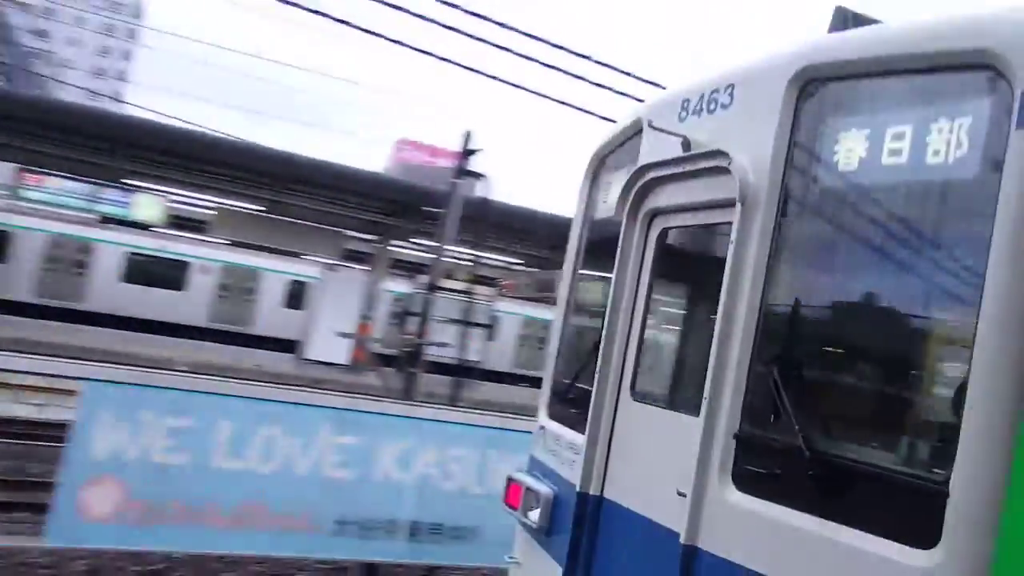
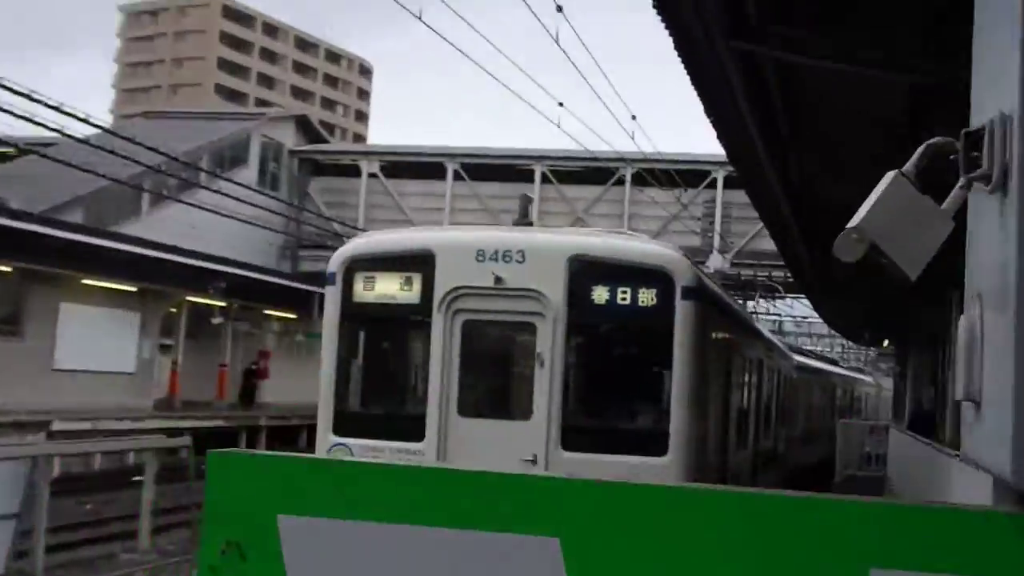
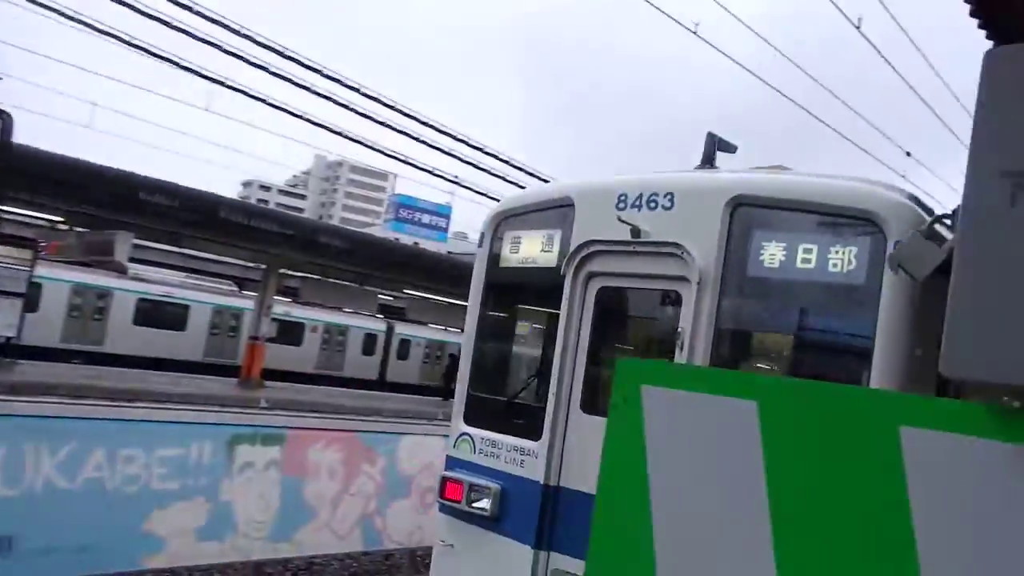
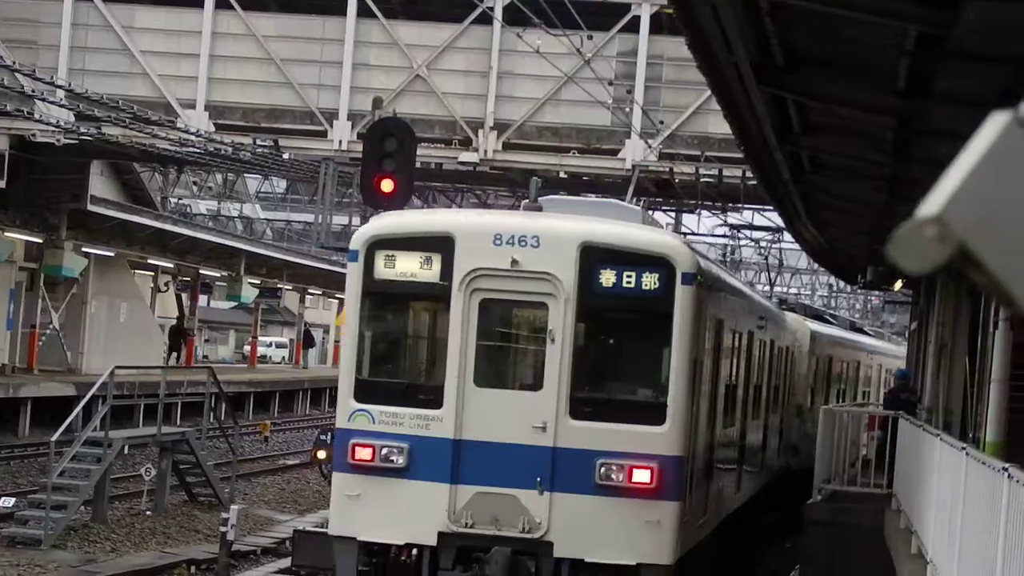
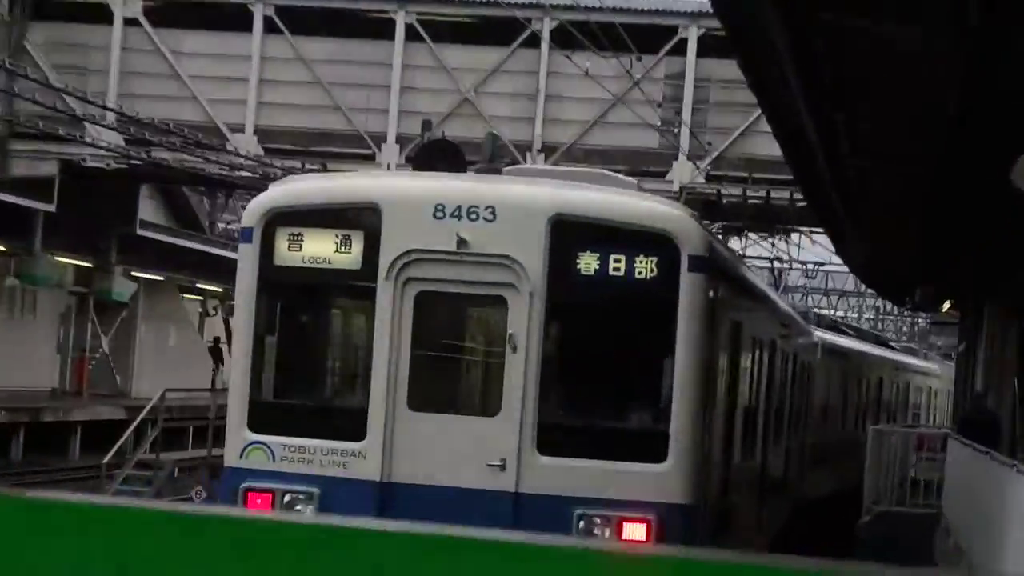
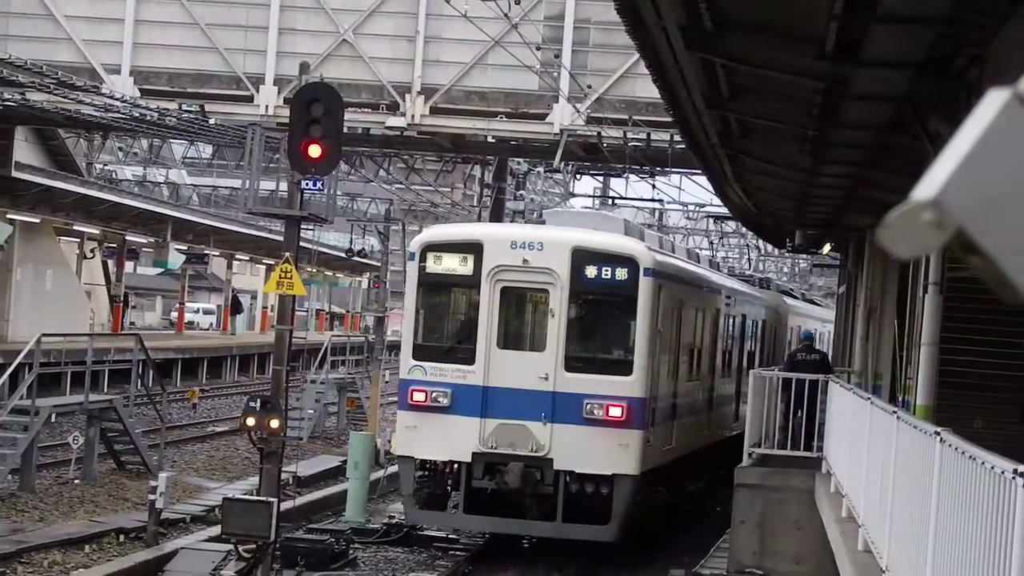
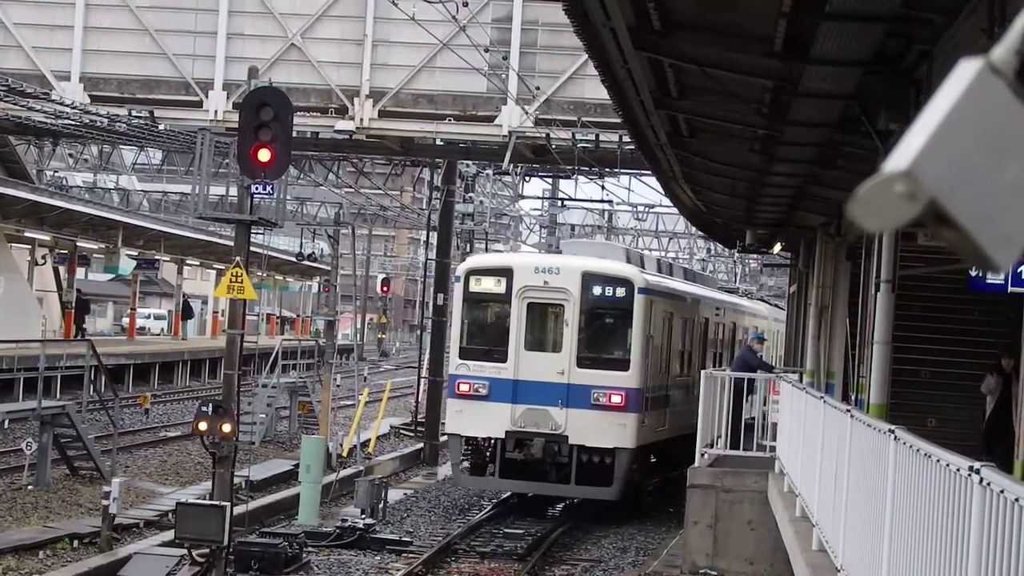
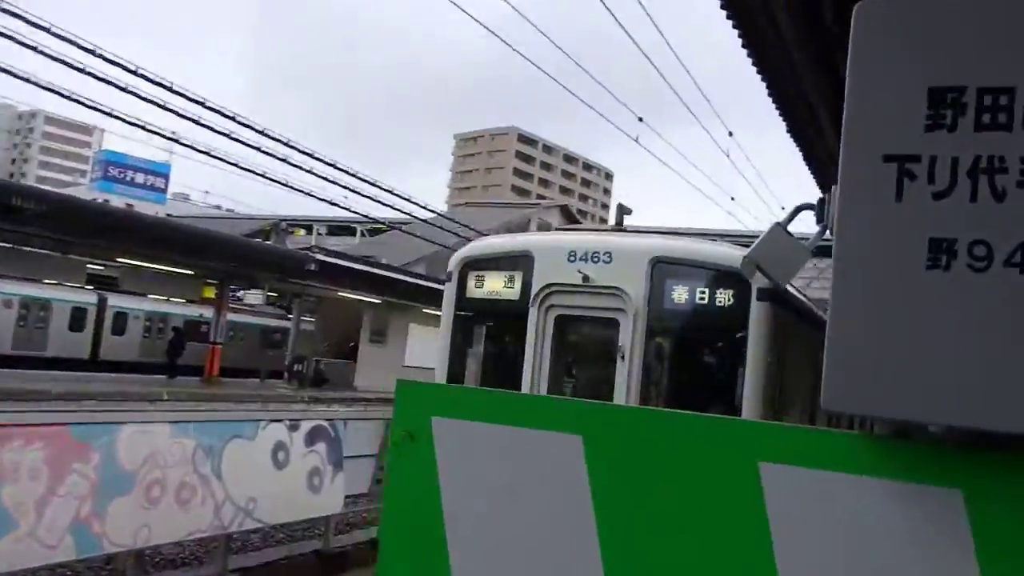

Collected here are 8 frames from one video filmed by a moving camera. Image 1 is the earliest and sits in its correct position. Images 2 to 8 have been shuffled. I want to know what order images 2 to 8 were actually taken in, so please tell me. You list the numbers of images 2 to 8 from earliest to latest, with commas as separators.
3, 8, 2, 5, 4, 6, 7
